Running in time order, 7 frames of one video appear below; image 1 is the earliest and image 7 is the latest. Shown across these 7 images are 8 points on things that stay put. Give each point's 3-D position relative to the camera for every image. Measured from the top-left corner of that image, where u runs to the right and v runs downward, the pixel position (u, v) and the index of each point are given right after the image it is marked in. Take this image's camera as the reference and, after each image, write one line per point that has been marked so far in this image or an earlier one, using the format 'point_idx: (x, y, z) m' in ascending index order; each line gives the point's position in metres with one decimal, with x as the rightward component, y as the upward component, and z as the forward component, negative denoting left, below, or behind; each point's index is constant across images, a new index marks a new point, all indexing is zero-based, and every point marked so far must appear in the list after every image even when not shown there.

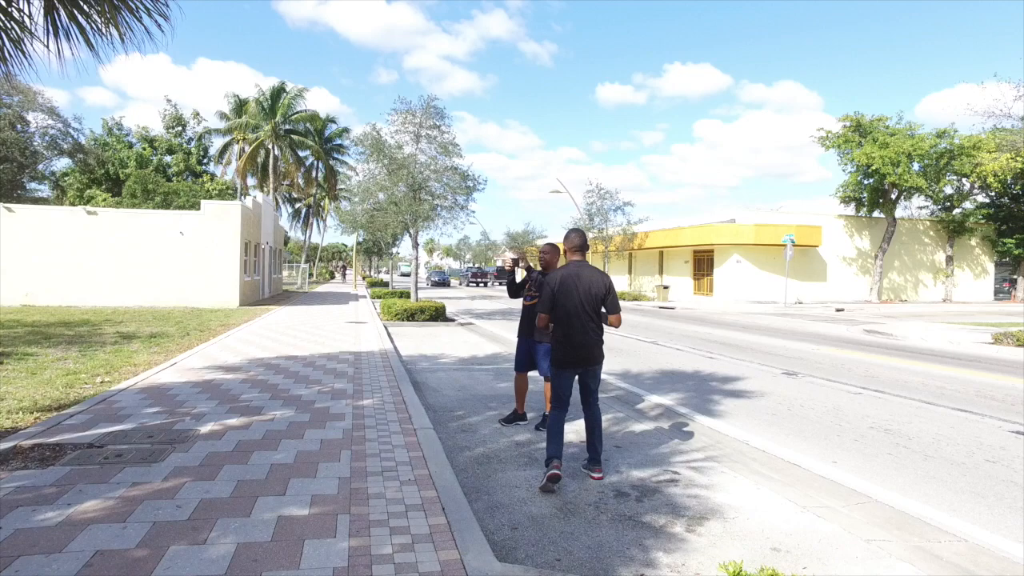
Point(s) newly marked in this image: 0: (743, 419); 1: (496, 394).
0: (+2.7, -1.5, +7.6) m
1: (-0.2, -1.4, +8.6) m
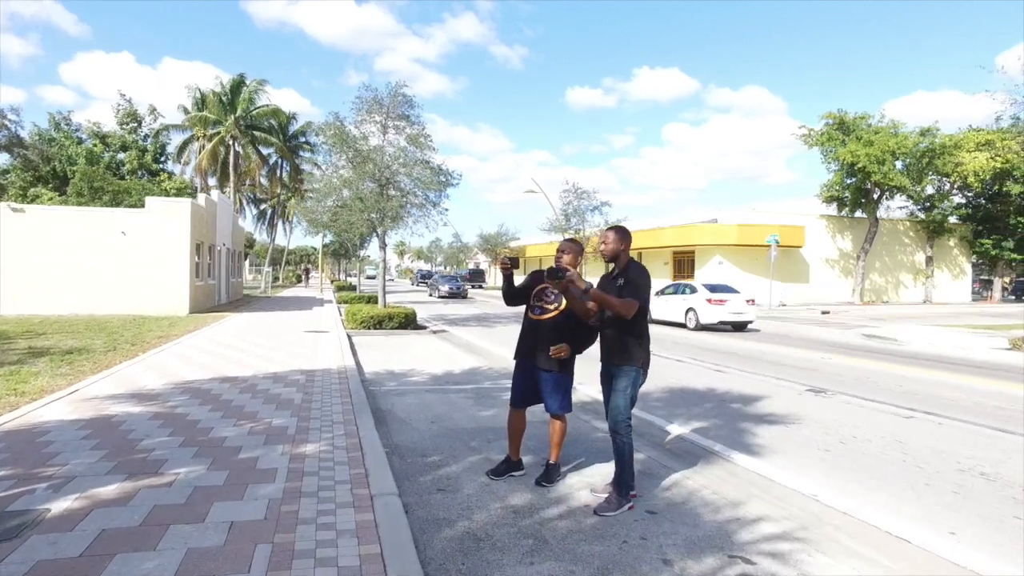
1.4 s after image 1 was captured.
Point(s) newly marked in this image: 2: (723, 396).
0: (+2.6, -1.6, +6.0) m
1: (-0.3, -1.5, +6.9) m
2: (+2.9, -1.5, +8.9) m
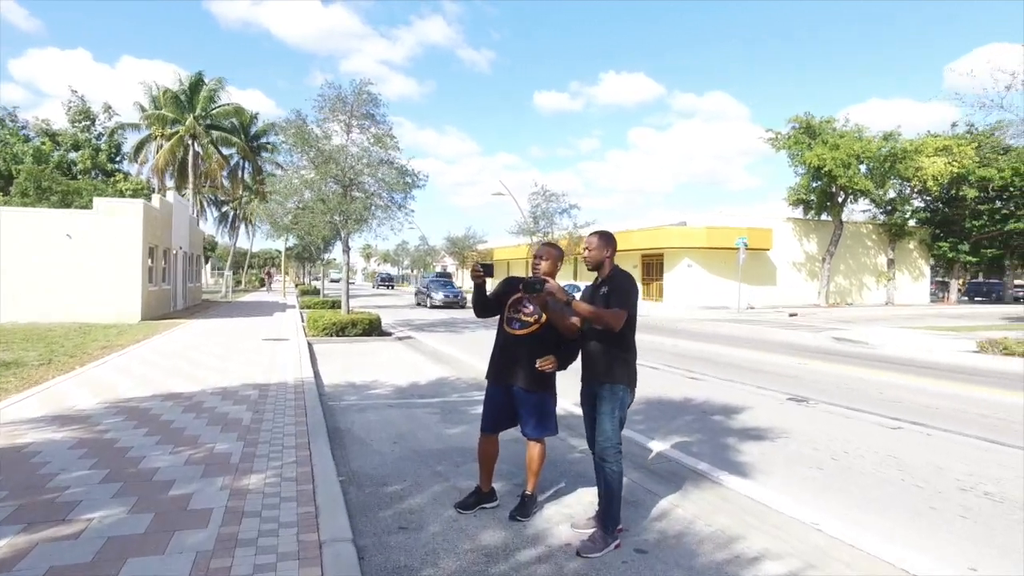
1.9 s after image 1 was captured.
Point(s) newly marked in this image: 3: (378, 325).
0: (+2.4, -1.7, +5.6) m
1: (-0.6, -1.6, +6.3) m
2: (+2.5, -1.6, +8.5) m
3: (-3.7, -1.0, +17.8) m
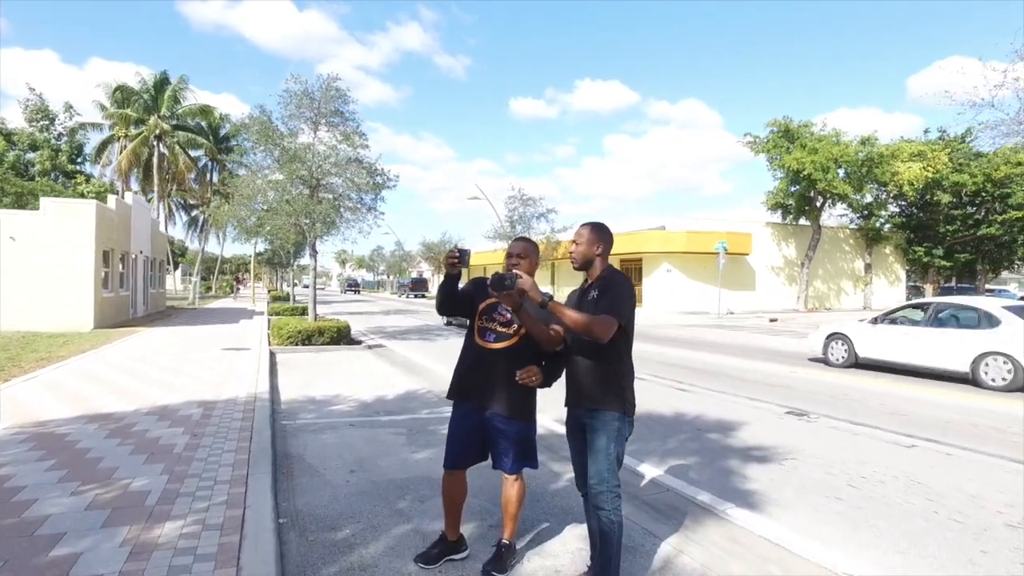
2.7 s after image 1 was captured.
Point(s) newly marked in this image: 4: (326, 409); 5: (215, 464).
0: (+2.2, -1.7, +4.9) m
1: (-0.9, -1.6, +5.5) m
2: (+2.2, -1.6, +7.8) m
3: (-4.3, -1.1, +16.8) m
4: (-2.4, -1.6, +8.5) m
5: (-2.4, -1.4, +5.2) m
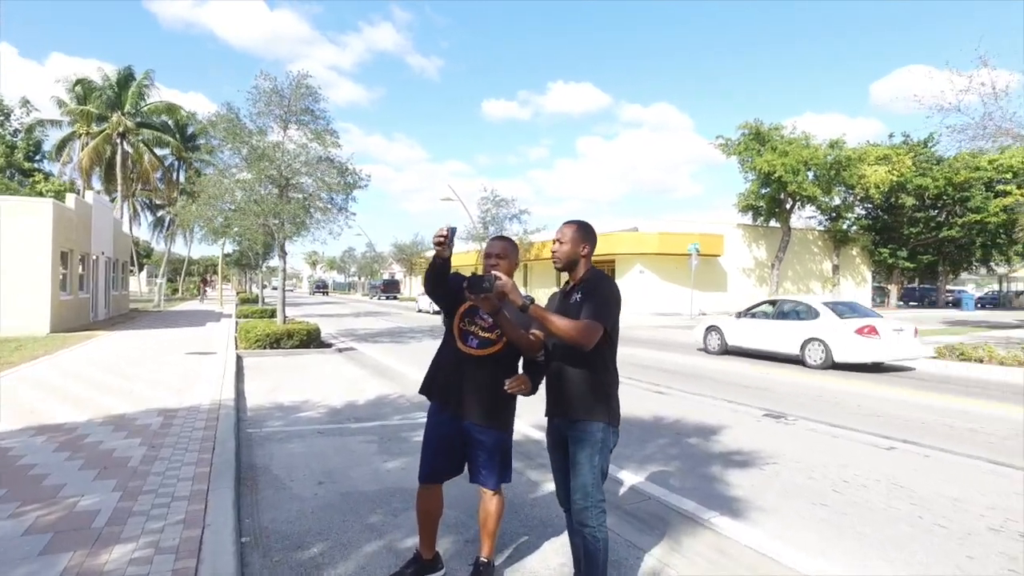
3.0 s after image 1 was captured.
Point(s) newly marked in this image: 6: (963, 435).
0: (+2.0, -1.7, +4.7) m
1: (-1.0, -1.6, +5.2) m
2: (+1.9, -1.6, +7.6) m
3: (-4.9, -1.2, +16.4) m
4: (-2.7, -1.6, +8.2) m
5: (-2.6, -1.4, +4.9) m
6: (+5.2, -1.7, +7.5) m
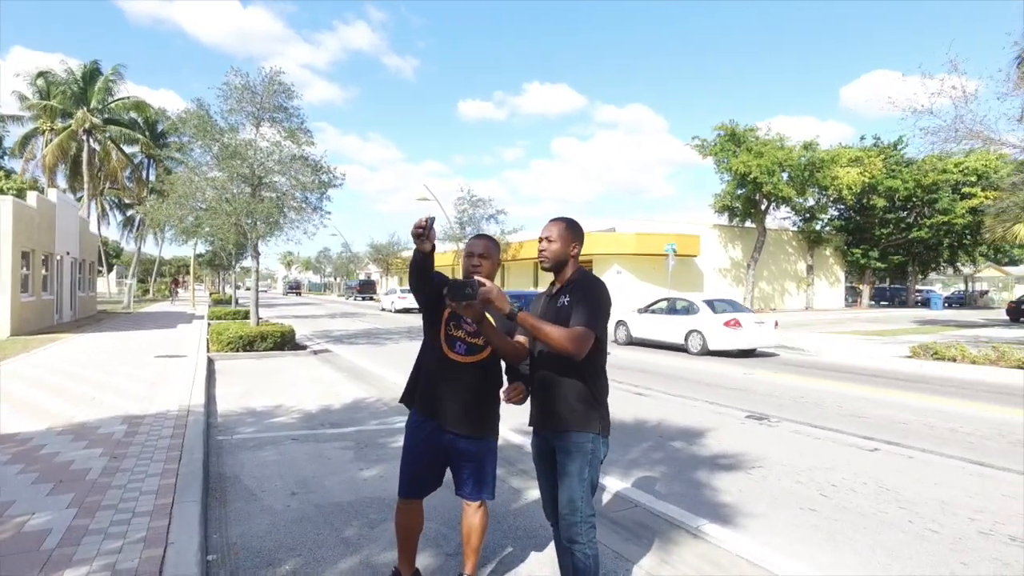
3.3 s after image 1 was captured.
0: (+1.9, -1.7, +4.6) m
1: (-1.2, -1.6, +5.0) m
2: (+1.7, -1.6, +7.5) m
3: (-5.5, -1.2, +16.0) m
4: (-3.0, -1.6, +7.9) m
5: (-2.7, -1.4, +4.6) m
6: (+5.0, -1.7, +7.5) m
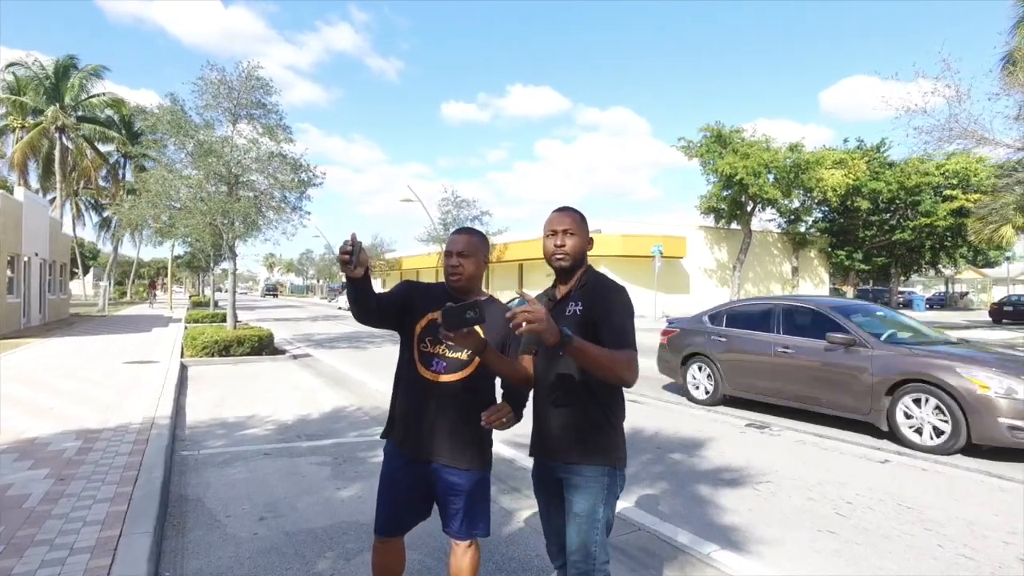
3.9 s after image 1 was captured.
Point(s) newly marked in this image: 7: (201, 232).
0: (+1.8, -1.7, +4.2) m
1: (-1.2, -1.6, +4.5) m
2: (+1.6, -1.7, +7.1) m
3: (-5.8, -1.3, +15.4) m
4: (-3.1, -1.7, +7.3) m
5: (-2.7, -1.5, +4.1) m
6: (+4.9, -1.7, +7.2) m
7: (-7.7, +1.4, +16.0) m
